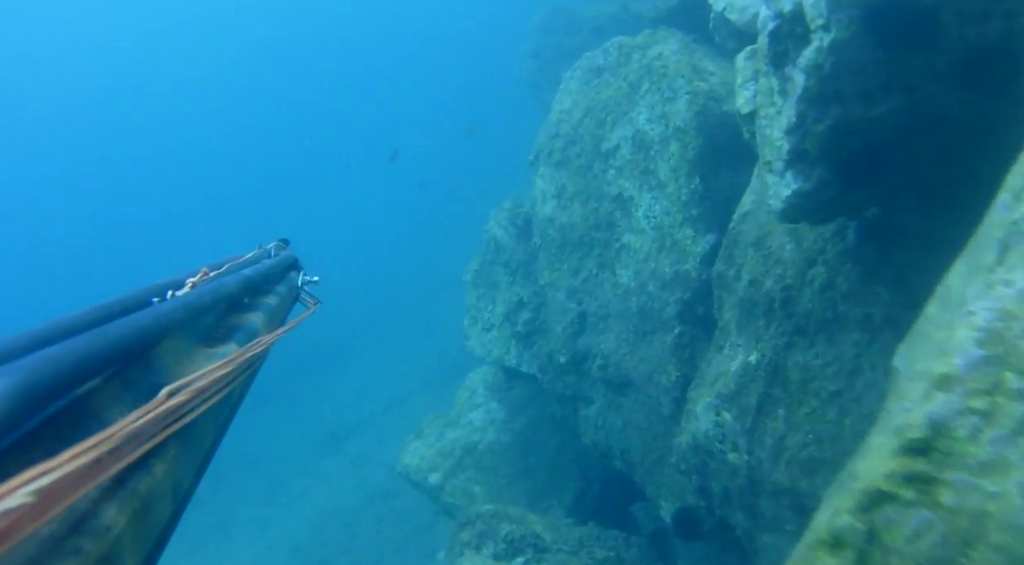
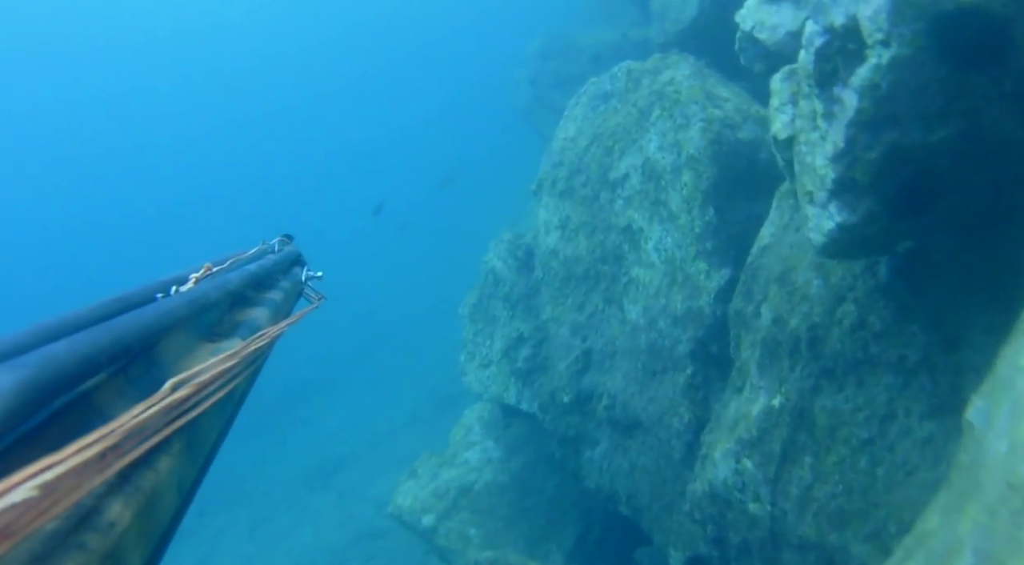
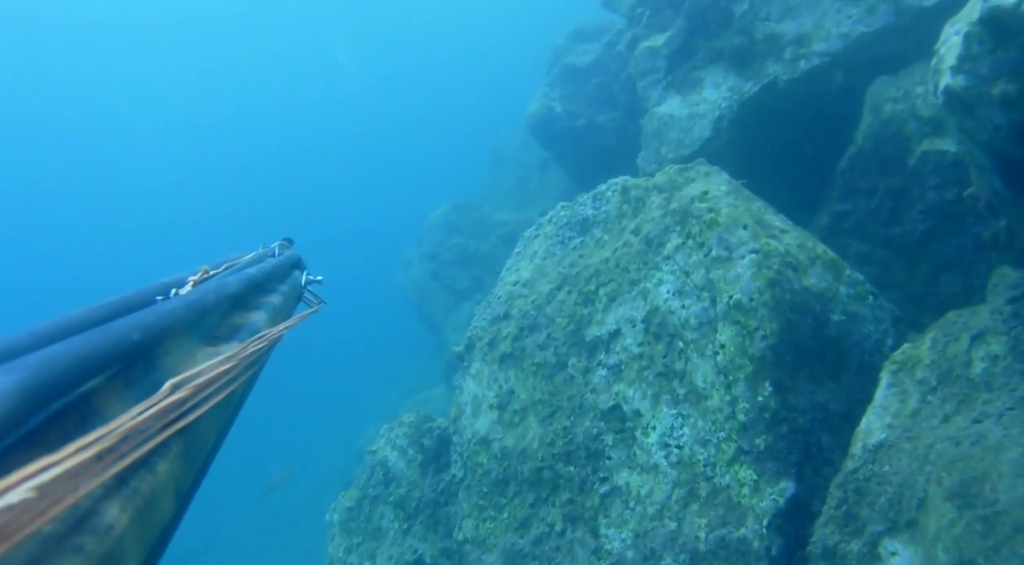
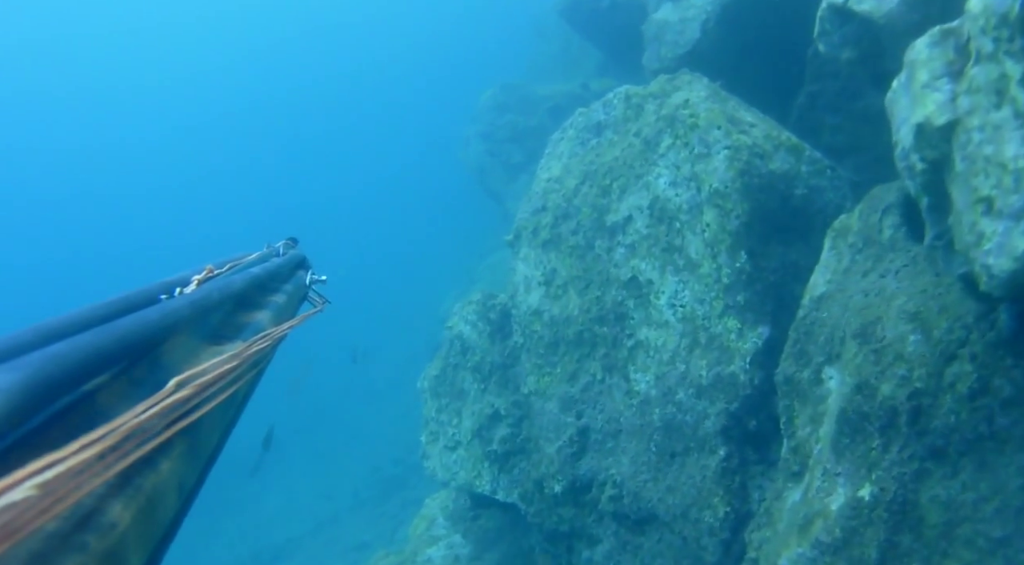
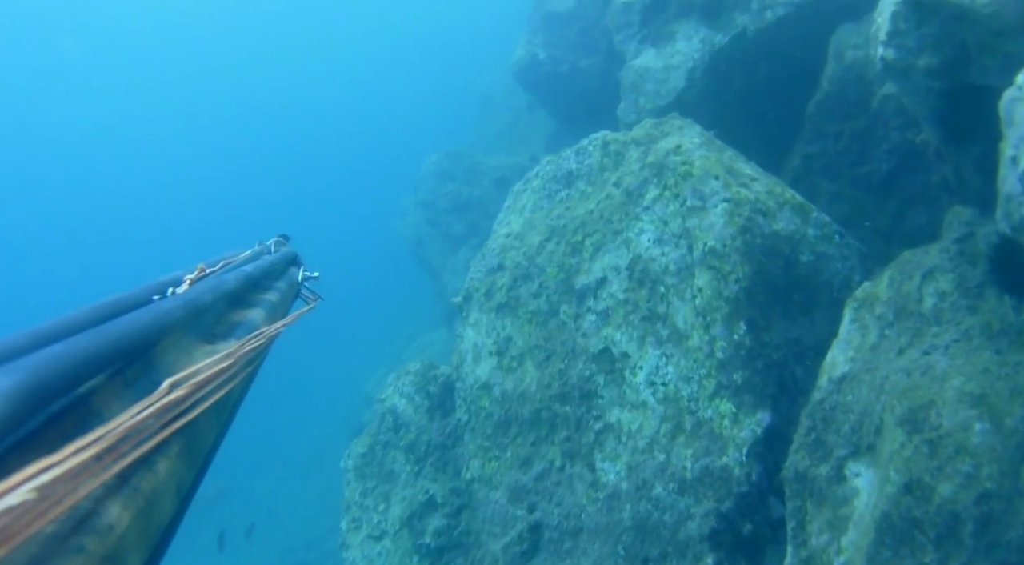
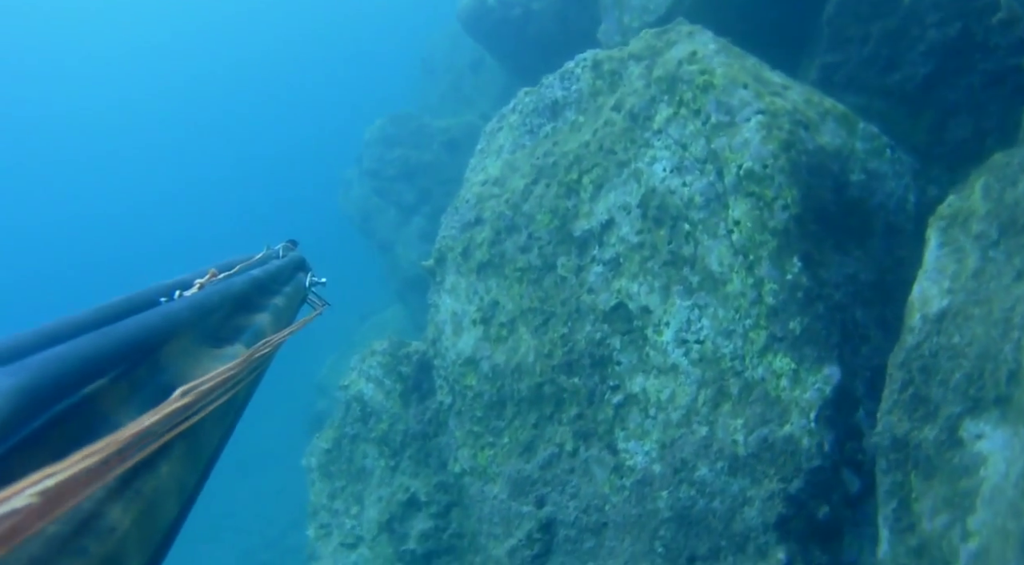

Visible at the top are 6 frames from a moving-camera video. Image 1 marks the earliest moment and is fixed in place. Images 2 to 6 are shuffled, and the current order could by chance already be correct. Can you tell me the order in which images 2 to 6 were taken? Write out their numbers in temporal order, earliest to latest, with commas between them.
2, 4, 5, 3, 6
